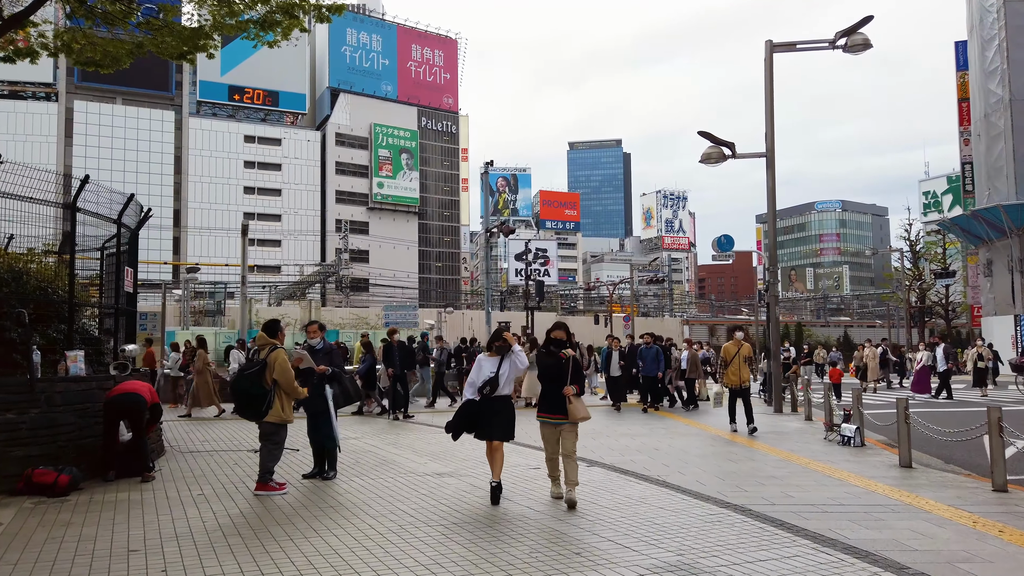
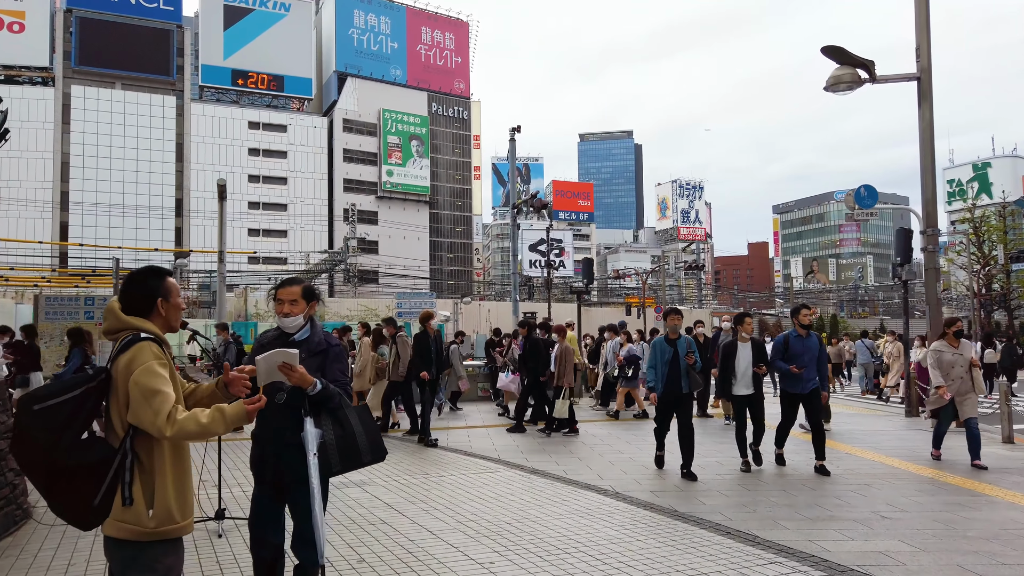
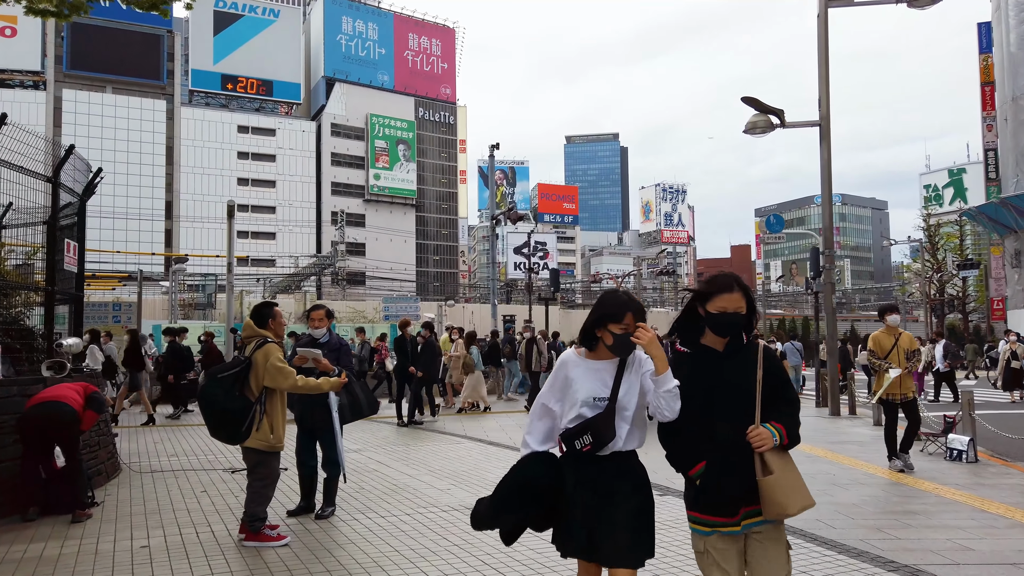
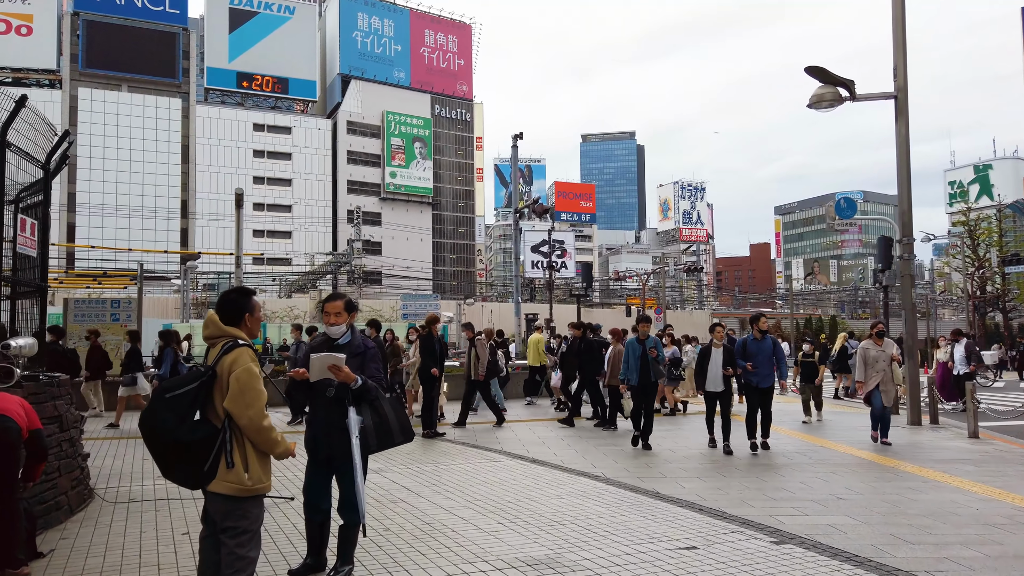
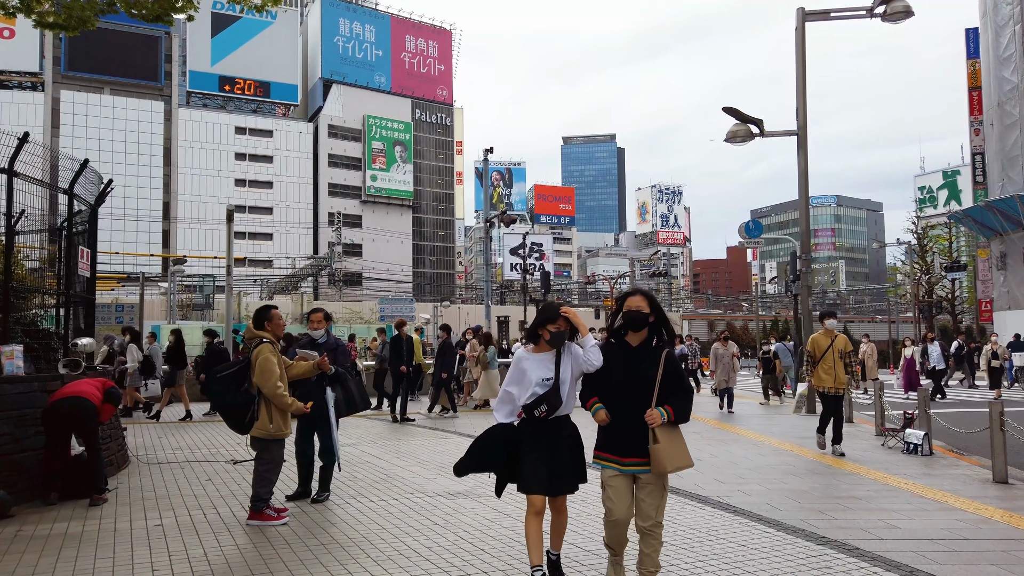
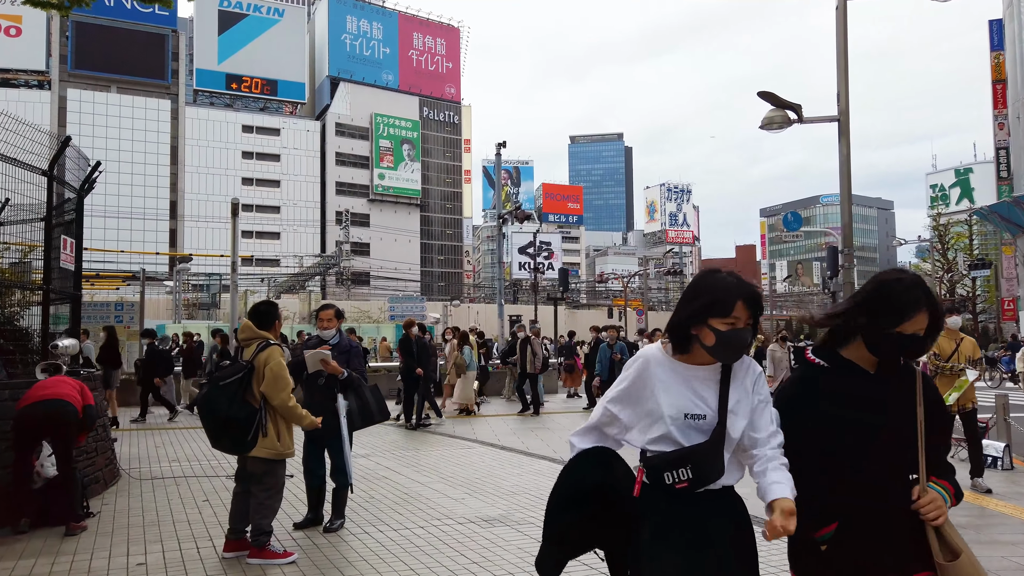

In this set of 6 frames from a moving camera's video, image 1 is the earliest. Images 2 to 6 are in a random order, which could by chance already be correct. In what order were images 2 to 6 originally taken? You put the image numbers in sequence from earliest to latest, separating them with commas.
5, 3, 6, 4, 2
